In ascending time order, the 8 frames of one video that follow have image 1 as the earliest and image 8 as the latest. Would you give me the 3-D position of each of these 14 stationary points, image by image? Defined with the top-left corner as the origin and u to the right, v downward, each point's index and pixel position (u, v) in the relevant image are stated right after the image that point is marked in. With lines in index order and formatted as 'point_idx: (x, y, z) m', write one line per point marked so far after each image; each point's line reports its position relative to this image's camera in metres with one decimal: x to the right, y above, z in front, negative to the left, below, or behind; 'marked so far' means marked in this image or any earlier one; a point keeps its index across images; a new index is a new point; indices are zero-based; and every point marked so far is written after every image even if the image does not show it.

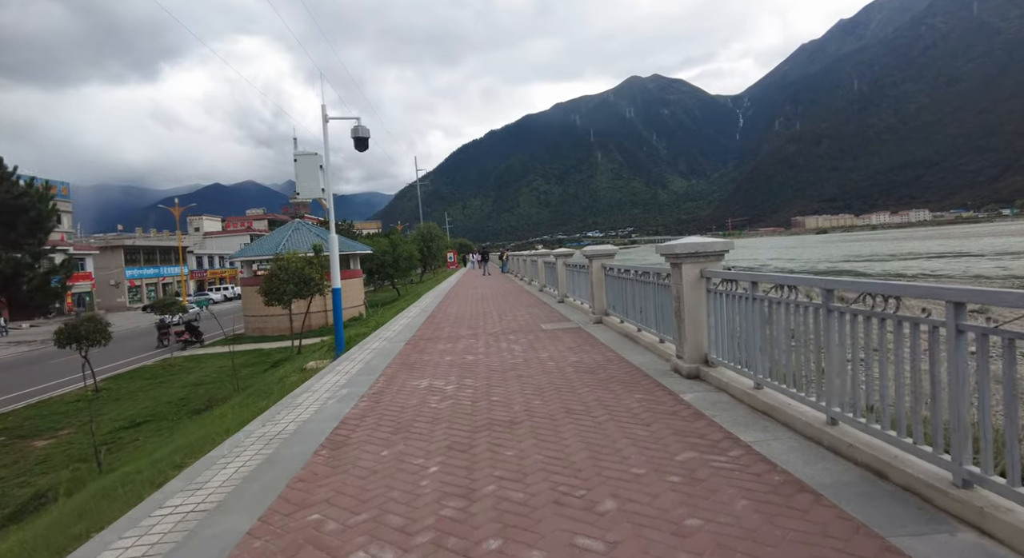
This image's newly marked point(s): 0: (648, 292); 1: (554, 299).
0: (+1.6, -0.2, +6.2) m
1: (+1.0, -0.5, +13.0) m
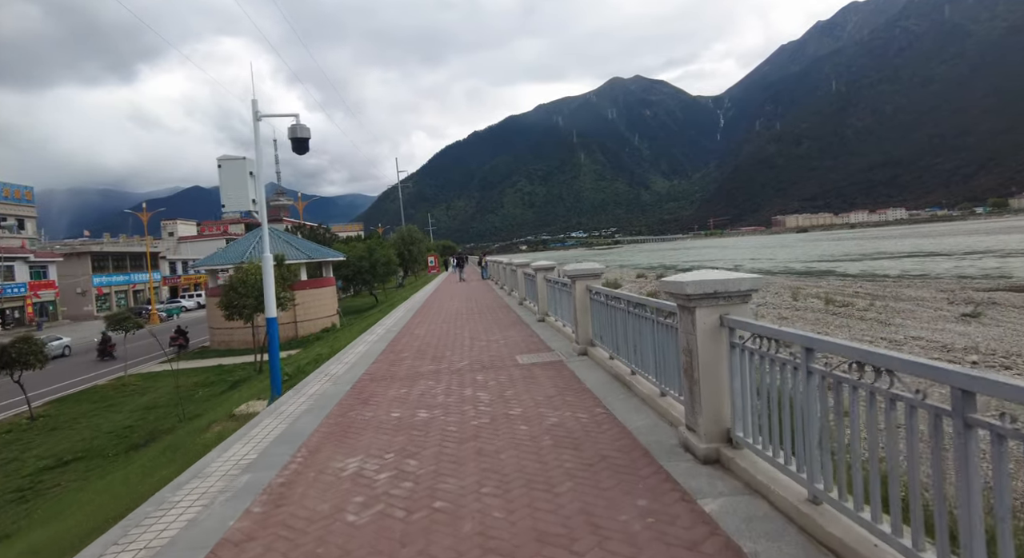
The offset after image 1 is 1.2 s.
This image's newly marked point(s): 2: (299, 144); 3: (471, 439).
0: (+1.2, -0.5, +5.0) m
1: (+0.5, -0.9, +11.7) m
2: (-2.8, +1.8, +7.1) m
3: (-0.3, -1.3, +4.2) m
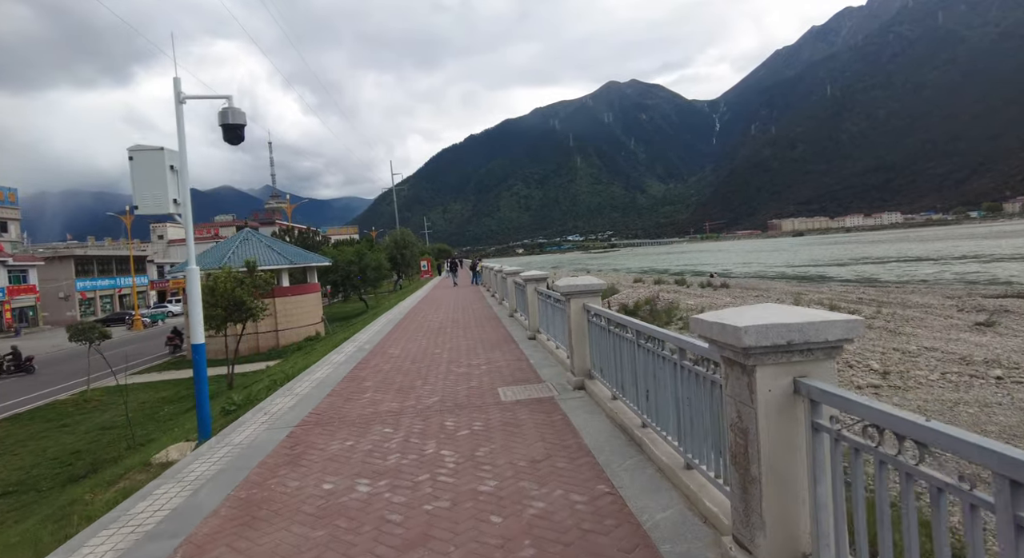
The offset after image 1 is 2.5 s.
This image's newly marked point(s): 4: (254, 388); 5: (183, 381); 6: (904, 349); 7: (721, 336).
0: (+1.0, -0.7, +3.7) m
1: (+0.2, -1.1, +10.5) m
2: (-3.0, +1.6, +5.8) m
3: (-0.5, -1.5, +2.9) m
4: (-4.9, -2.1, +11.0) m
5: (-11.6, -3.6, +18.9) m
6: (+14.7, -2.6, +20.1) m
7: (+0.9, -0.3, +2.3) m
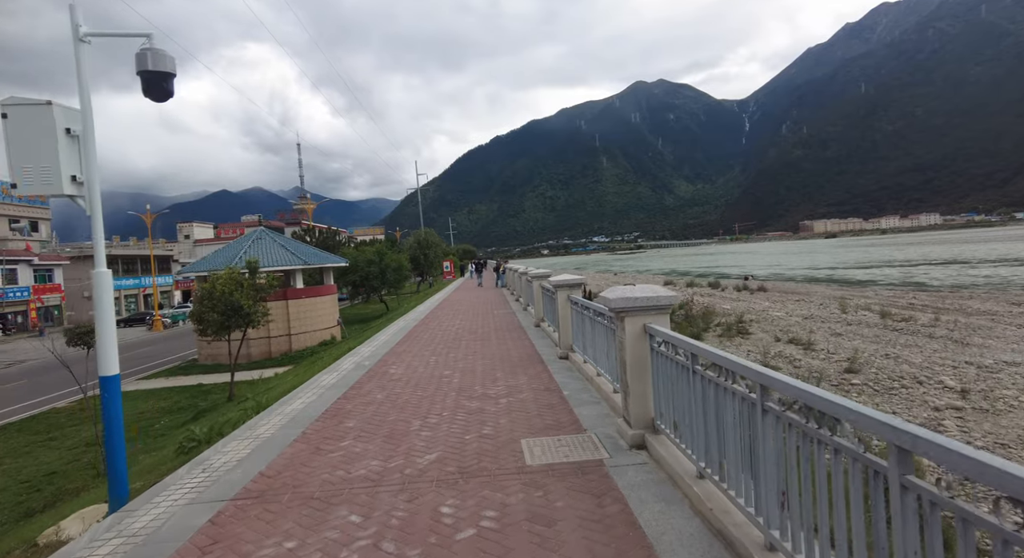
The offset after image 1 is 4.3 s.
0: (+1.2, -0.7, +1.9) m
1: (+0.7, -1.2, +8.7) m
2: (-2.8, +1.5, +4.2) m
3: (-0.4, -1.5, +1.2) m
4: (-4.5, -2.1, +9.5) m
5: (-10.7, -3.6, +17.7) m
6: (+15.6, -2.8, +17.6) m
7: (+1.0, -0.3, +0.5) m
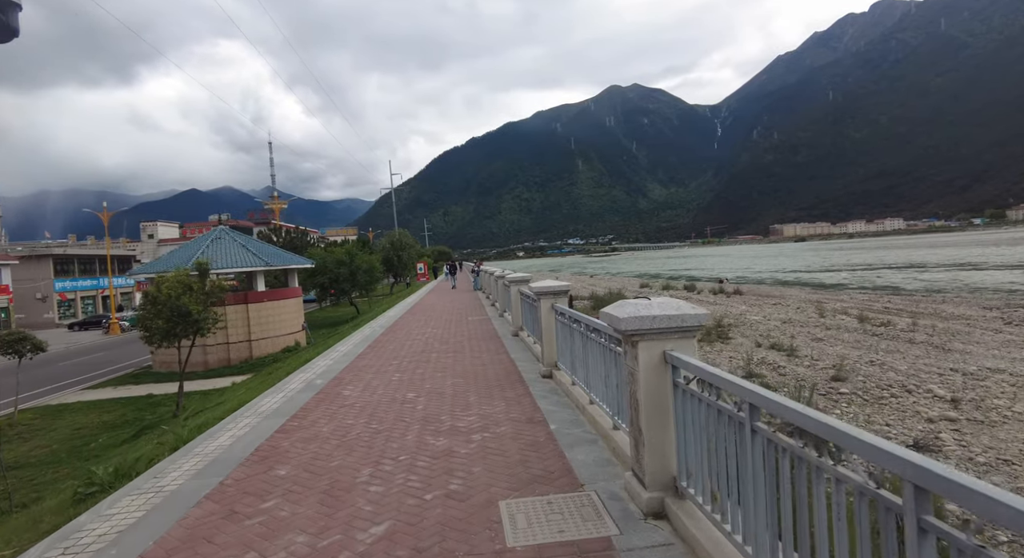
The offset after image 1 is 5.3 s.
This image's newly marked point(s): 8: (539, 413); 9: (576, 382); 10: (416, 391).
0: (+1.1, -0.8, +0.9) m
1: (+0.3, -1.3, +7.7) m
2: (-2.9, +1.5, +3.0) m
3: (-0.4, -1.6, +0.1) m
4: (-4.9, -2.2, +8.2) m
5: (-11.5, -3.7, +16.1) m
6: (+14.8, -3.0, +17.2) m
7: (+1.0, -0.4, -0.5) m
8: (+0.3, -1.3, +5.3) m
9: (+0.7, -1.1, +5.7) m
10: (-1.2, -1.4, +6.6) m
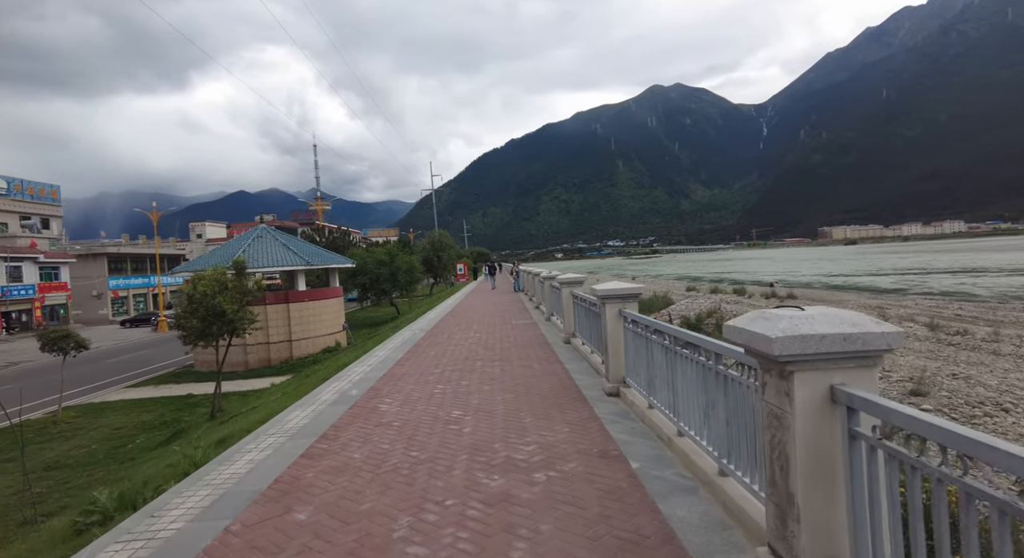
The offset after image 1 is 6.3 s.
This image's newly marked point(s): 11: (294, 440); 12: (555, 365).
0: (+1.4, -0.8, -0.1) m
1: (+1.0, -1.3, +6.7) m
2: (-2.5, +1.5, +2.3) m
3: (-0.3, -1.6, -0.8) m
4: (-4.1, -2.2, +7.6) m
5: (-10.2, -3.6, +15.9) m
6: (+16.2, -3.2, +15.2) m
7: (+1.1, -0.4, -1.5) m
8: (+0.8, -1.3, +4.3) m
9: (+1.3, -1.1, +4.7) m
10: (-0.5, -1.4, +5.7) m
11: (-2.1, -1.5, +4.9) m
12: (+0.6, -1.3, +7.9) m
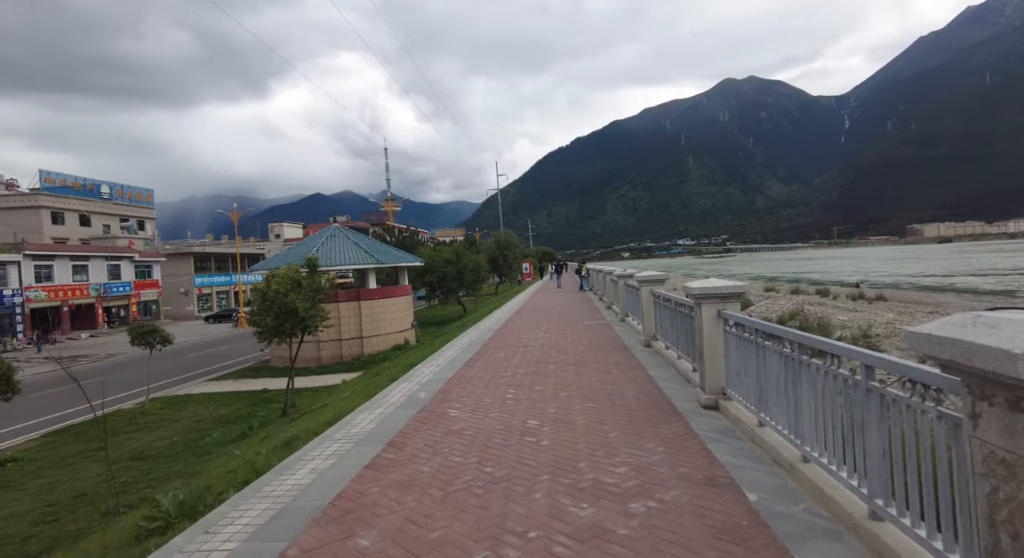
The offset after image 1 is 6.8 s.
0: (+1.5, -0.8, -0.8) m
1: (+1.9, -1.2, +5.9) m
2: (-2.1, +1.5, +2.0) m
3: (-0.2, -1.5, -1.3) m
4: (-3.1, -2.1, +7.5) m
5: (-8.1, -3.6, +16.5) m
6: (+18.0, -3.2, +12.6) m
7: (+1.0, -0.4, -2.2) m
8: (+1.4, -1.3, +3.7) m
9: (+1.9, -1.0, +3.9) m
10: (+0.2, -1.4, +5.2) m
11: (-1.4, -1.5, +4.6) m
12: (+1.7, -1.2, +7.2) m
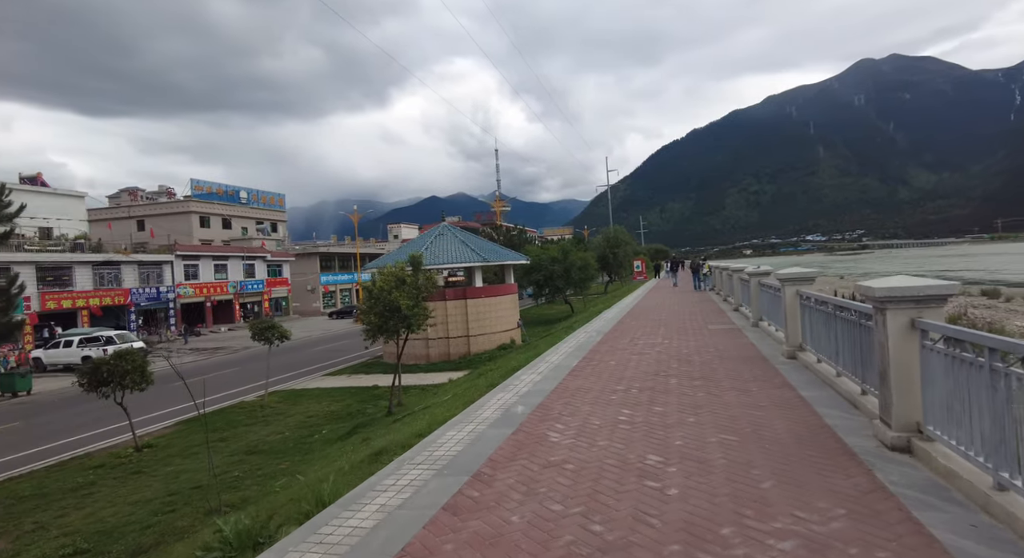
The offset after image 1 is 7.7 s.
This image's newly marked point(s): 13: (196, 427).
0: (+1.1, -0.8, -2.0) m
1: (+2.9, -1.2, +4.5) m
2: (-1.8, +1.5, +1.4) m
3: (-0.7, -1.5, -2.1) m
4: (-1.6, -2.1, +7.0) m
5: (-4.7, -3.5, +16.8) m
6: (+20.0, -3.2, +7.8) m
7: (+0.4, -0.4, -3.3) m
8: (+2.0, -1.3, +2.4) m
9: (+2.5, -1.0, +2.5) m
10: (+1.1, -1.3, +4.1) m
11: (-0.5, -1.4, +3.8) m
12: (+3.0, -1.2, +5.8) m
13: (-7.3, -4.1, +13.8) m
